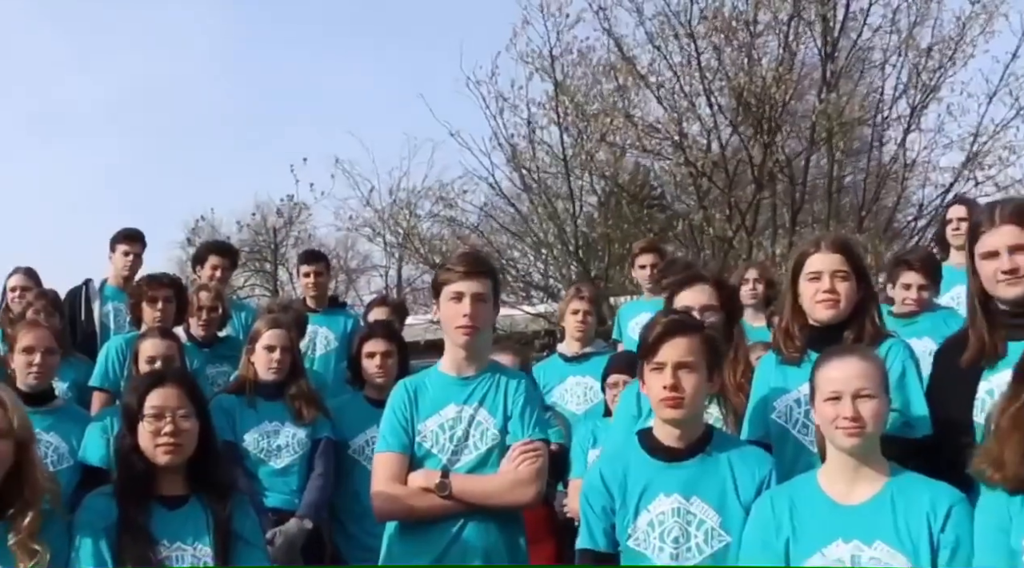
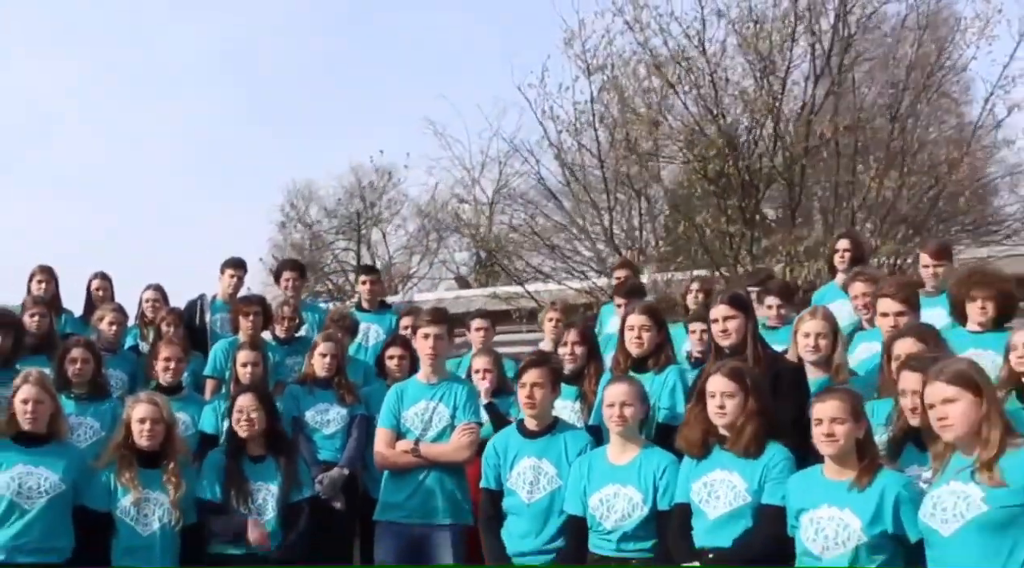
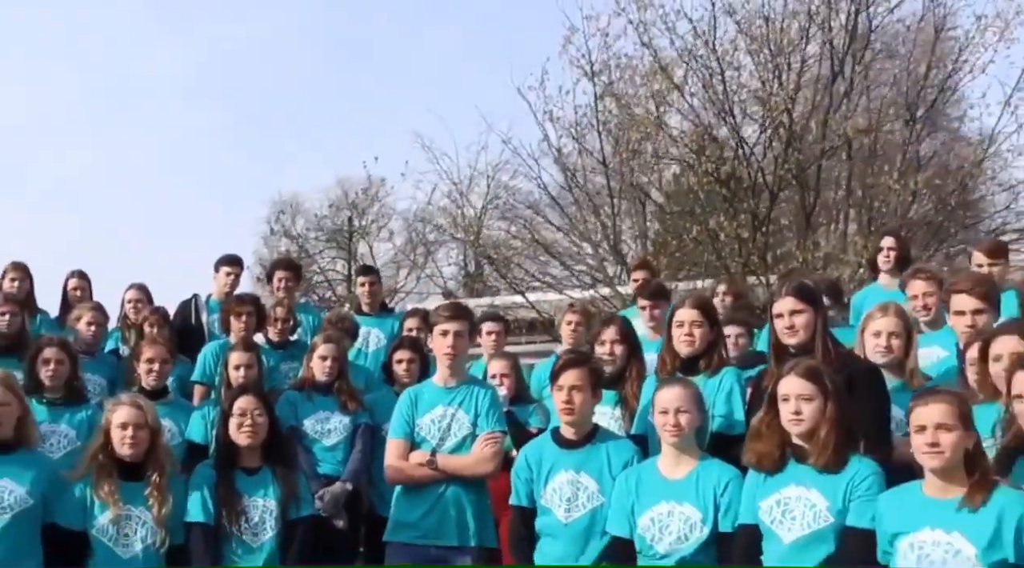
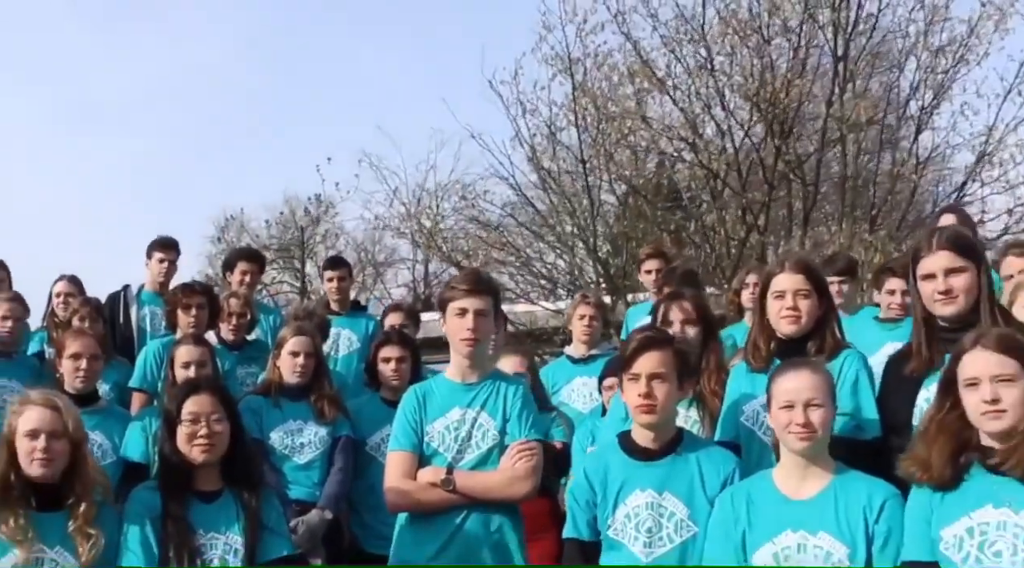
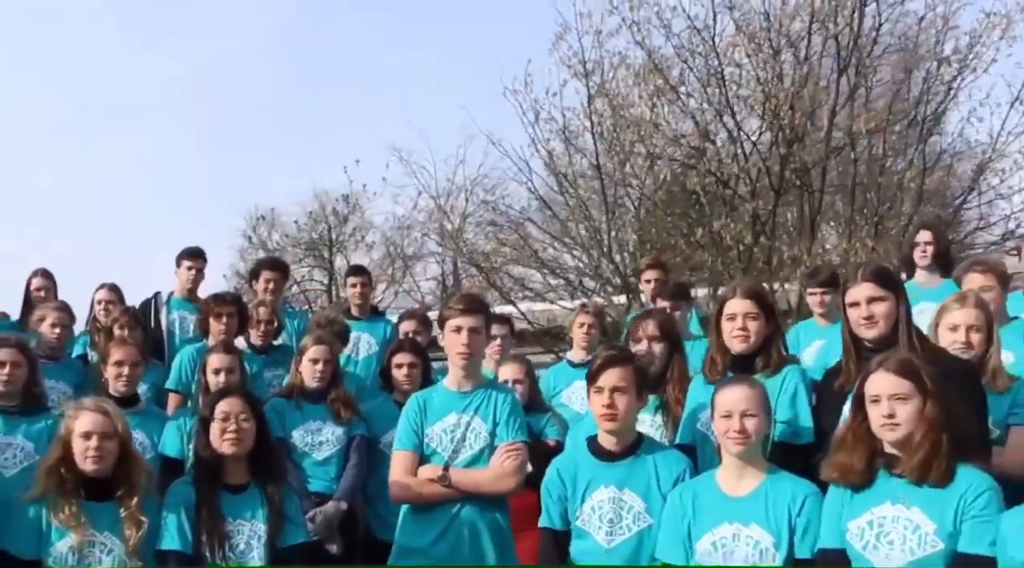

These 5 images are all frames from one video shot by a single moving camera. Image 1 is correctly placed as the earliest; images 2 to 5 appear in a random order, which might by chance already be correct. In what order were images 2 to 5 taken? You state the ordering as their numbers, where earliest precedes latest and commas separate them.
4, 5, 3, 2
